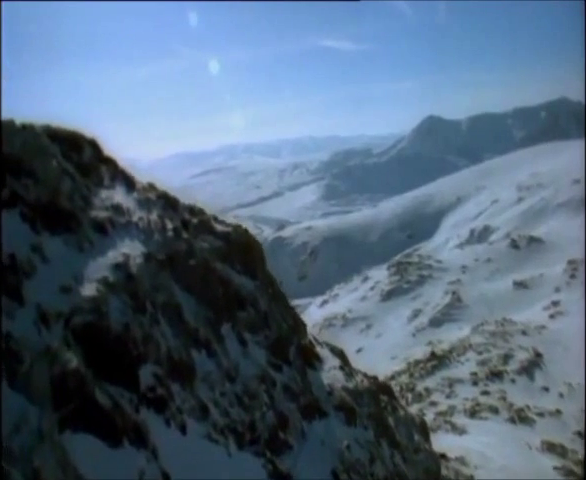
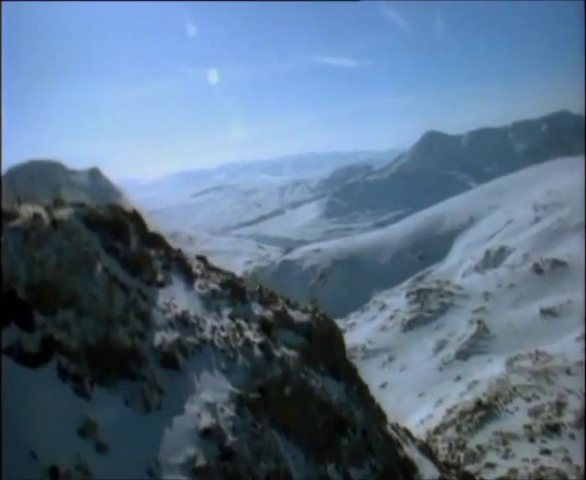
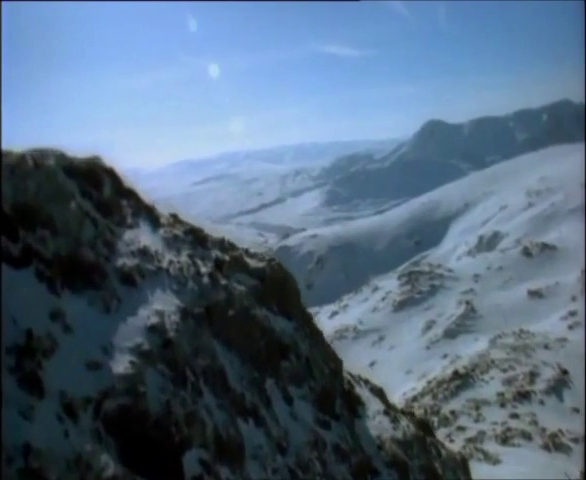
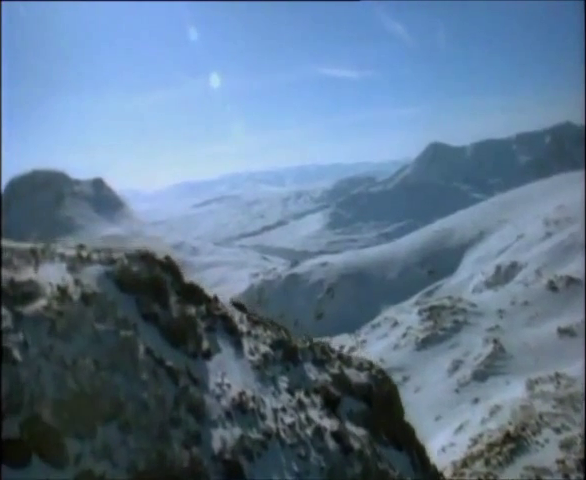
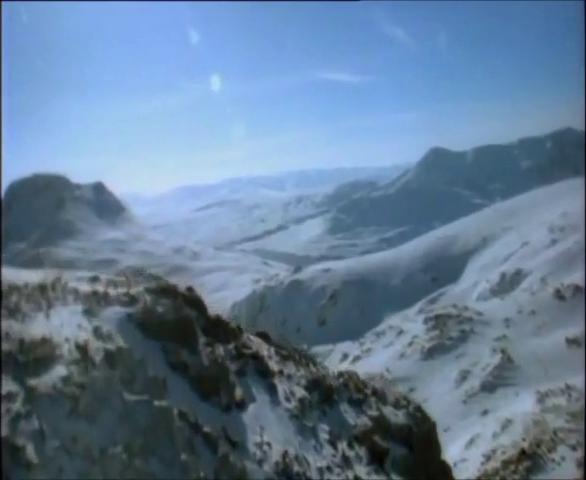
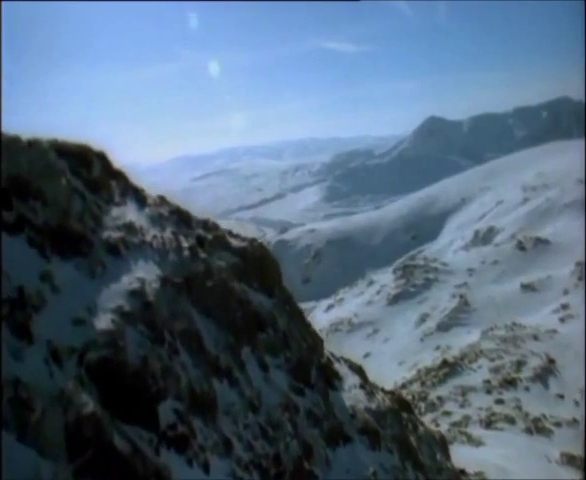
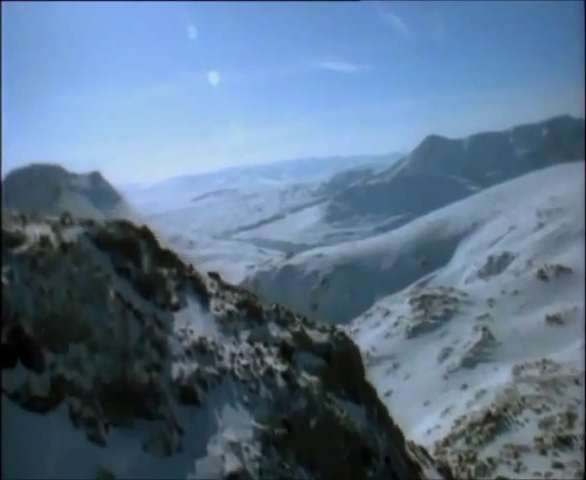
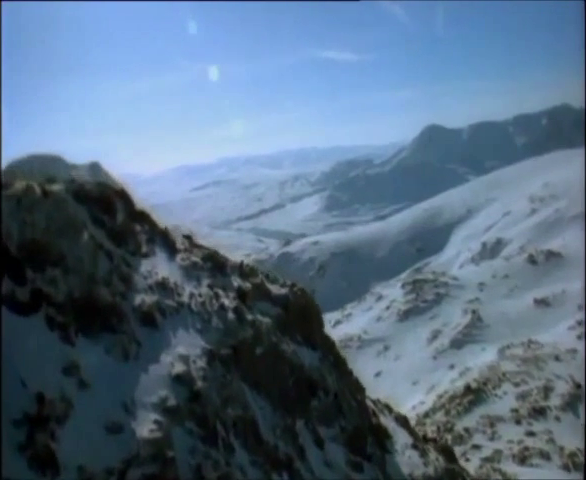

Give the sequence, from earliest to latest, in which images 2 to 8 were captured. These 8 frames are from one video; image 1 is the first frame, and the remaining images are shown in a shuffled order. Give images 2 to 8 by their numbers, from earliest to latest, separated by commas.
6, 3, 8, 2, 7, 4, 5
